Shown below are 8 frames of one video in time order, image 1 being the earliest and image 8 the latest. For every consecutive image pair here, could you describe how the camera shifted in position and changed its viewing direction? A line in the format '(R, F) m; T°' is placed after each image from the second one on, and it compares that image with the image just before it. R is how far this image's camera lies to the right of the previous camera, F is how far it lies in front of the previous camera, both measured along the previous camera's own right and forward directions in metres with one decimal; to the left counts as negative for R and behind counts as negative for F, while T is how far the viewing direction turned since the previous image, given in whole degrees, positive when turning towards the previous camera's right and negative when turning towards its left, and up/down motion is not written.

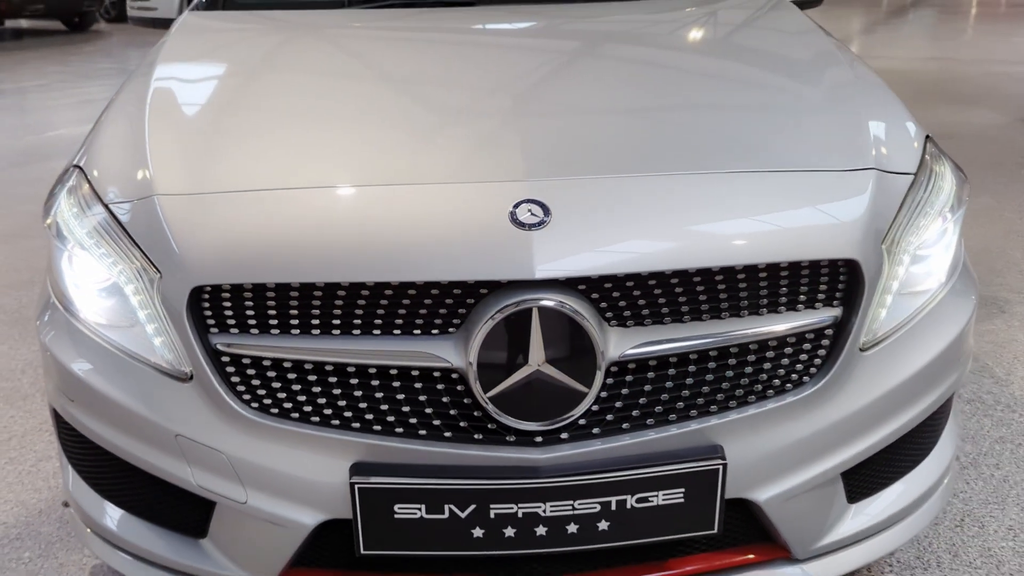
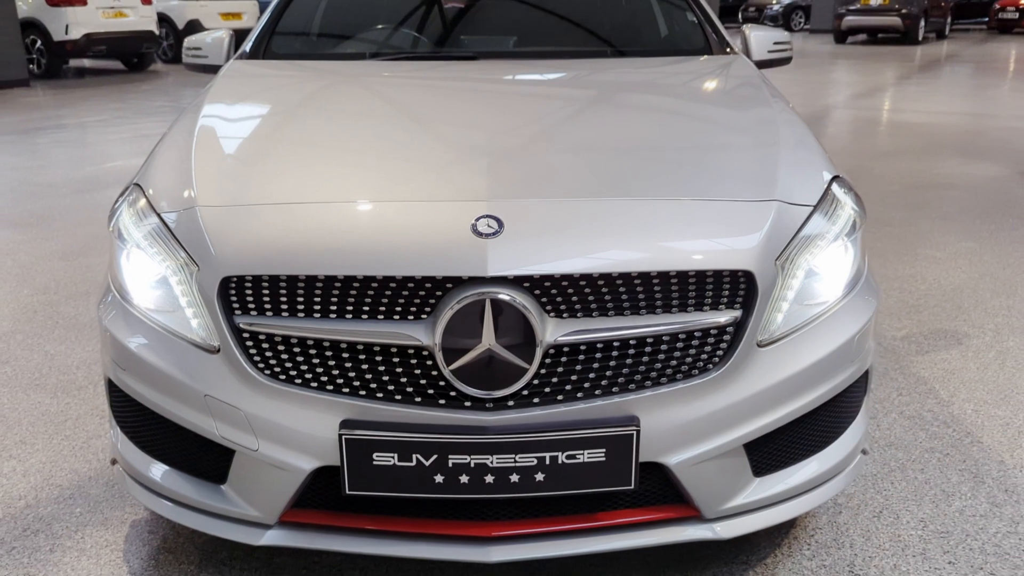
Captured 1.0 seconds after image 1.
(+0.1, -0.3) m; -2°
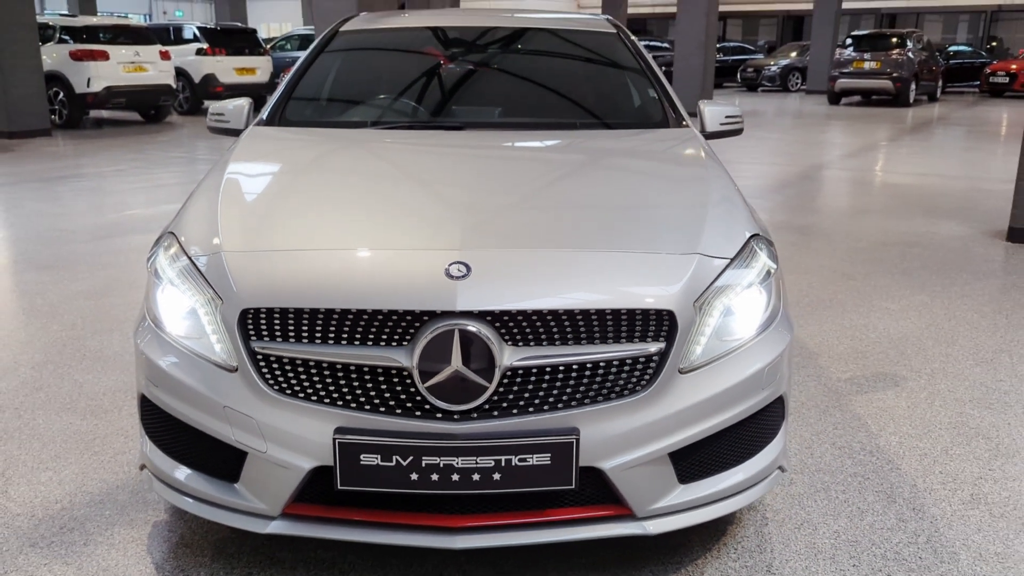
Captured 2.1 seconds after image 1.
(+0.1, -0.3) m; 0°
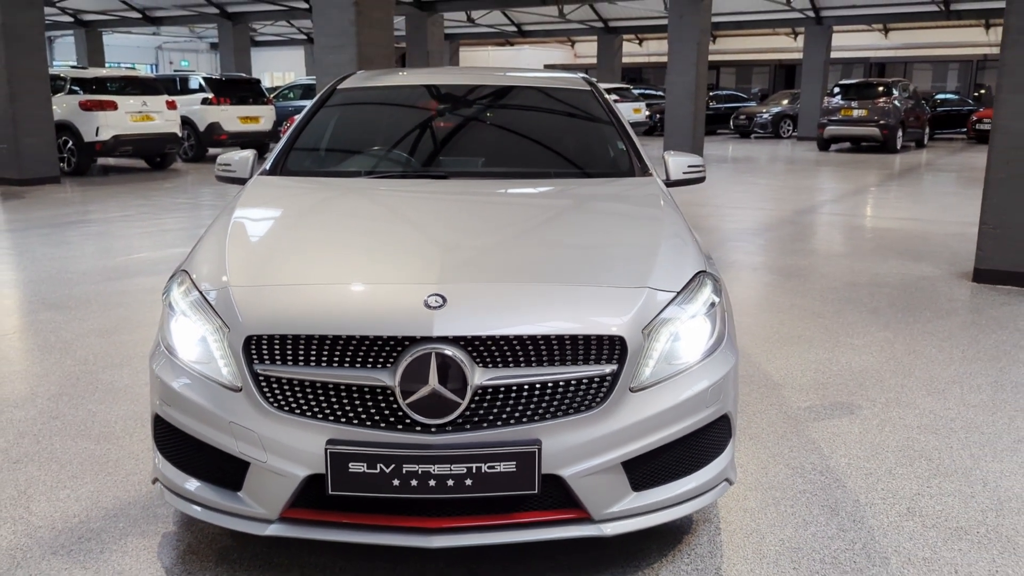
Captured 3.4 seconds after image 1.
(+0.1, -0.2) m; 0°
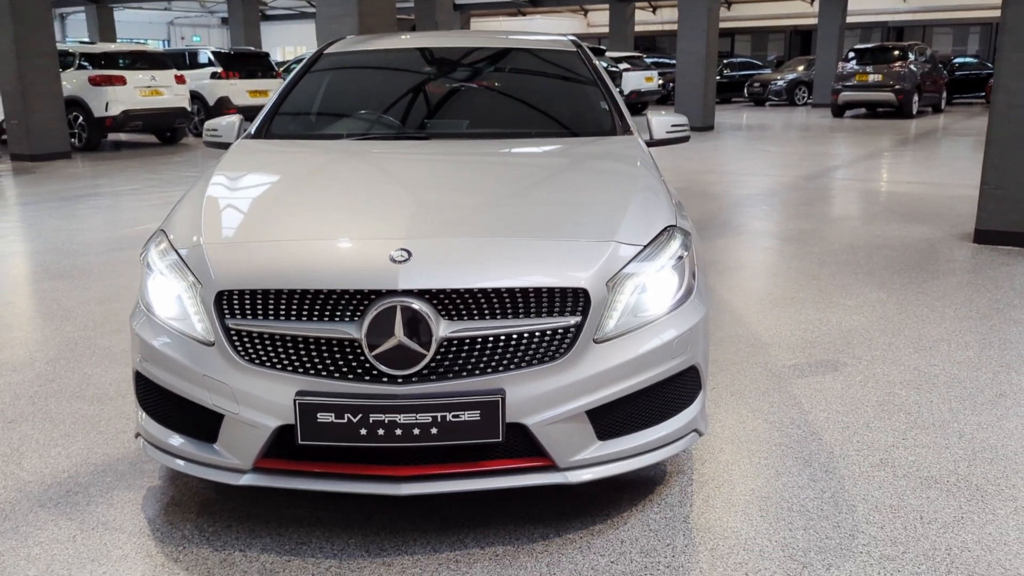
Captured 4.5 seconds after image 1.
(+0.1, 0.0) m; -1°
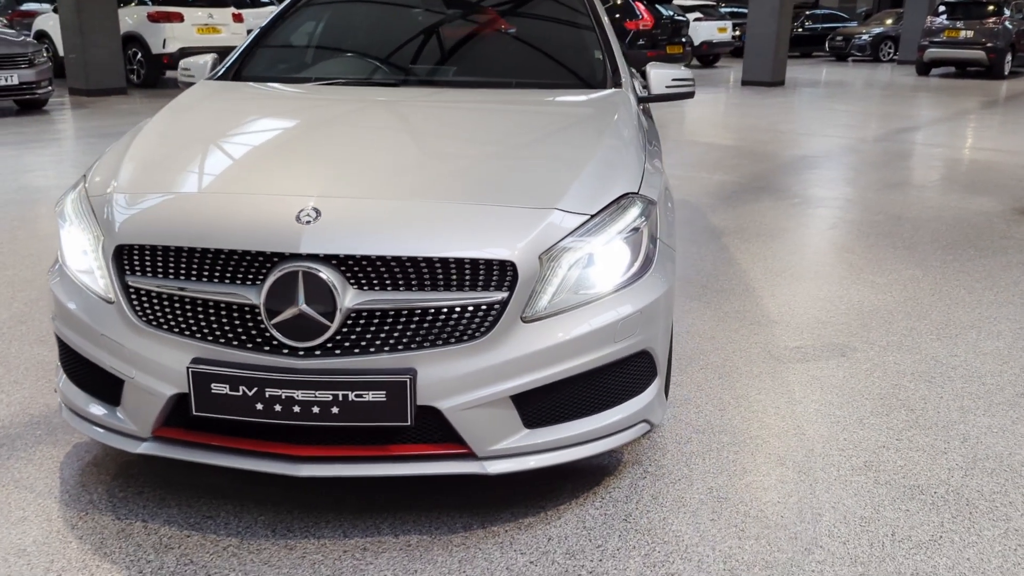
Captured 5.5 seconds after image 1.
(+0.3, +0.2) m; -4°
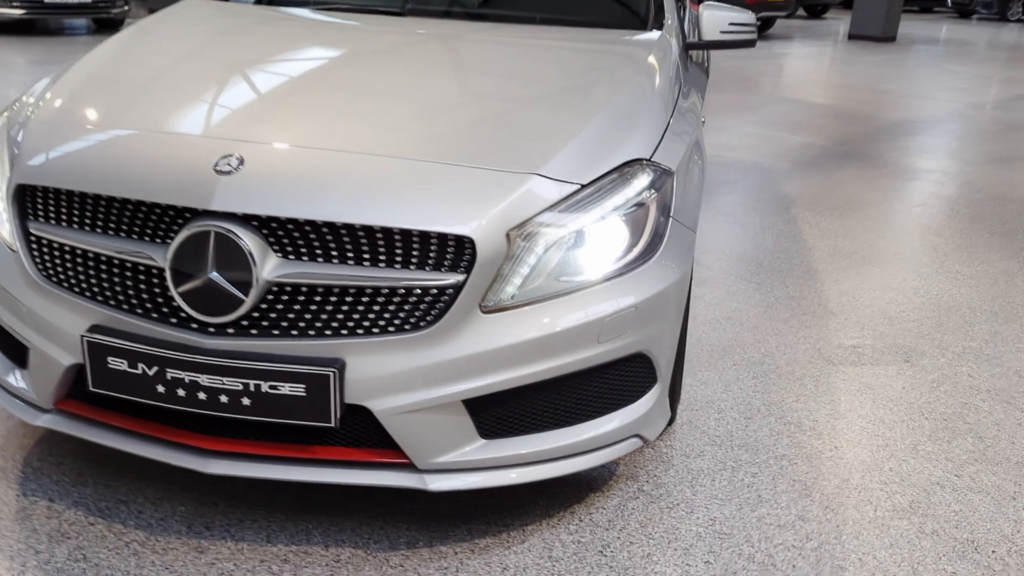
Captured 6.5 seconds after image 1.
(+0.2, +0.3) m; -5°
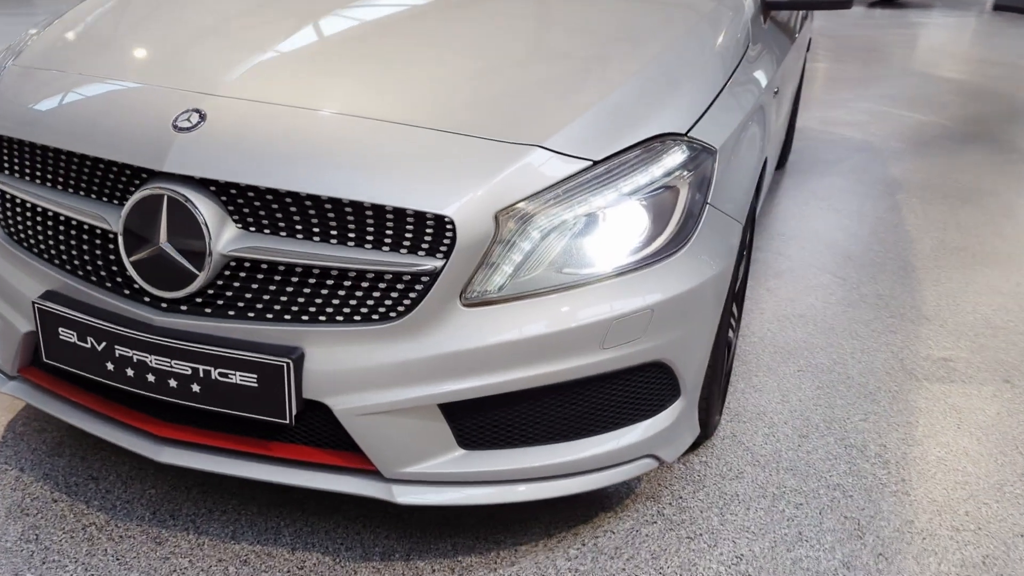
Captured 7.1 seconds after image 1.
(+0.2, +0.2) m; -7°
